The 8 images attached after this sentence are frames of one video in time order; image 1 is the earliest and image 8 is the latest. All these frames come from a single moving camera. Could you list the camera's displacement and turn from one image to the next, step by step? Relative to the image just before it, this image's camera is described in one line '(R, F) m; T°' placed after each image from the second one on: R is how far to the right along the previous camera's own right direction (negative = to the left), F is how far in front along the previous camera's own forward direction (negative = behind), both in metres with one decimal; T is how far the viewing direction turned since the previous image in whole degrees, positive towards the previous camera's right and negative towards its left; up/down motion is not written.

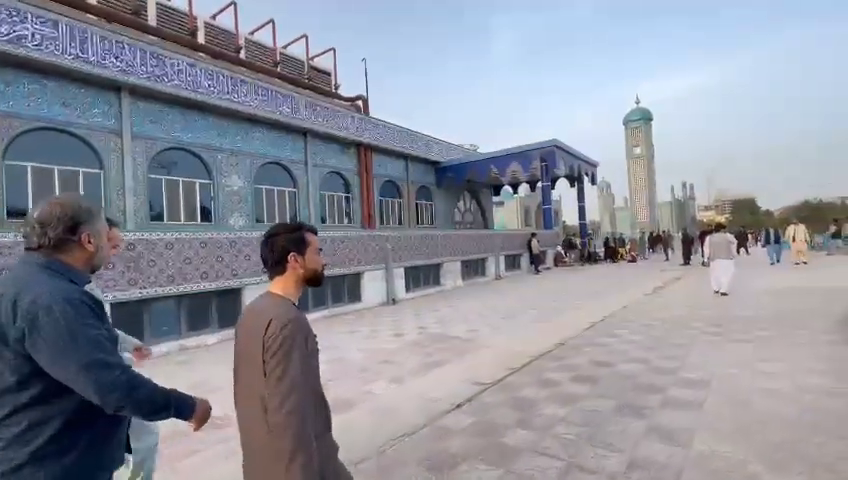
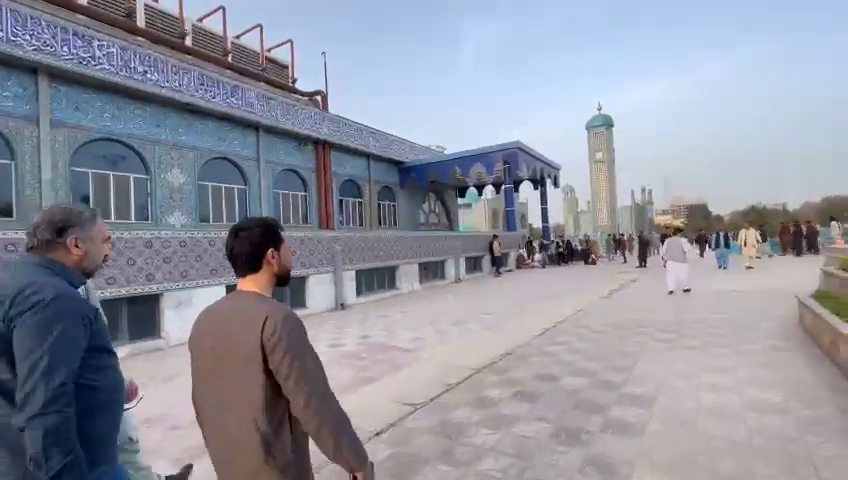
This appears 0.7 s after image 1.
(+0.4, +0.4) m; +4°
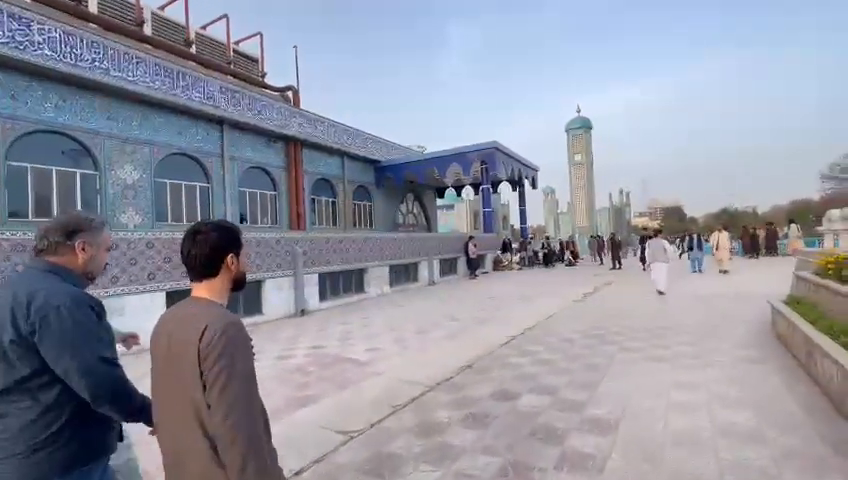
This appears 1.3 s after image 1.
(+0.3, +0.4) m; +2°
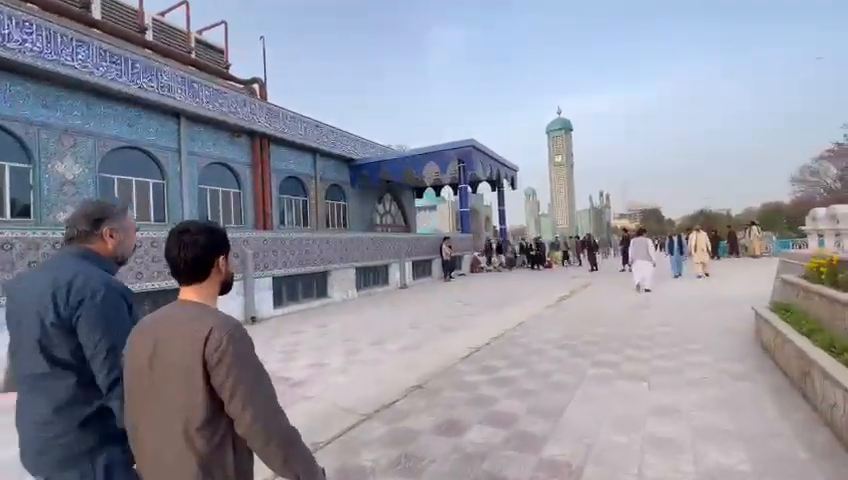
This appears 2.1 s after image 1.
(+0.4, +0.6) m; +2°
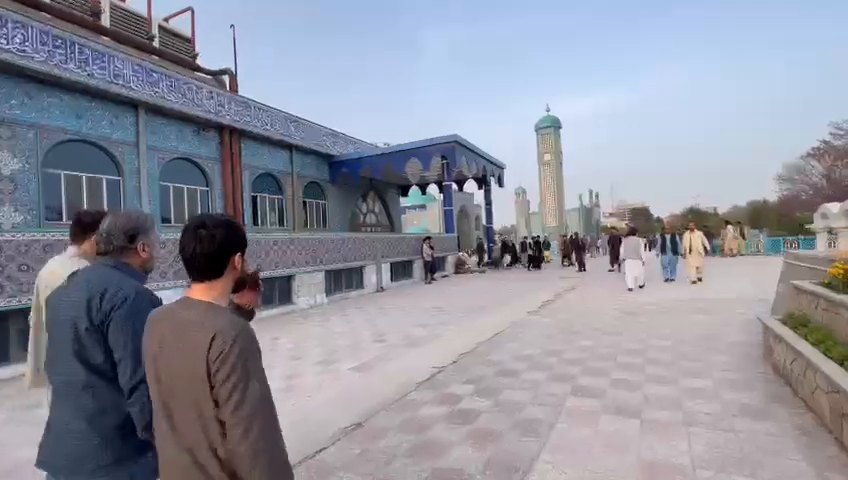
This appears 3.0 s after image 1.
(+0.4, +0.7) m; +1°
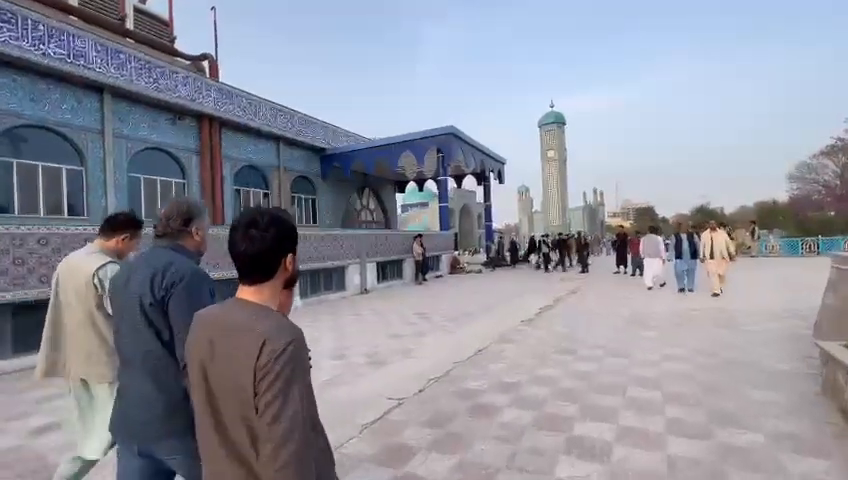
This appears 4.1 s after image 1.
(+0.4, +0.9) m; -1°
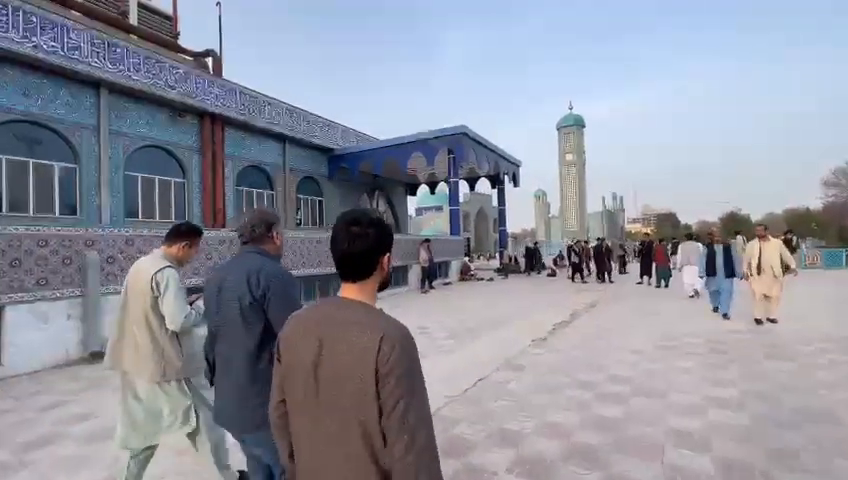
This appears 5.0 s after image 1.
(+0.2, +0.7) m; -2°
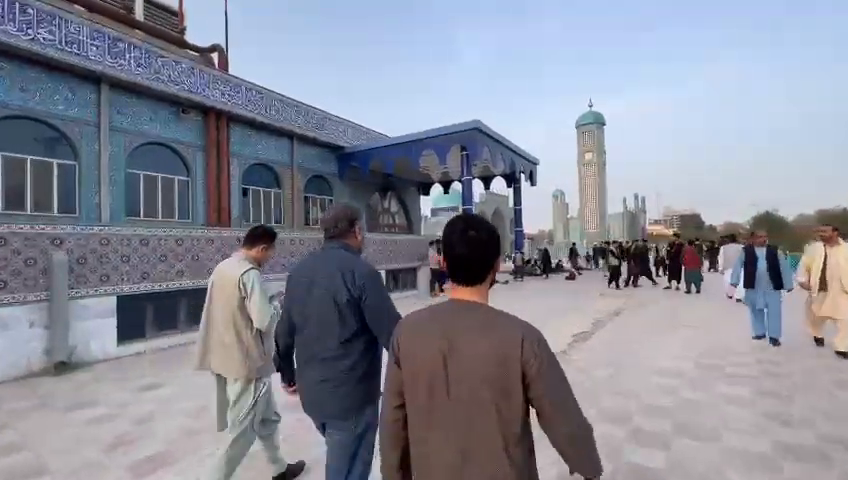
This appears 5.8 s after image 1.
(+0.2, +0.6) m; -2°
